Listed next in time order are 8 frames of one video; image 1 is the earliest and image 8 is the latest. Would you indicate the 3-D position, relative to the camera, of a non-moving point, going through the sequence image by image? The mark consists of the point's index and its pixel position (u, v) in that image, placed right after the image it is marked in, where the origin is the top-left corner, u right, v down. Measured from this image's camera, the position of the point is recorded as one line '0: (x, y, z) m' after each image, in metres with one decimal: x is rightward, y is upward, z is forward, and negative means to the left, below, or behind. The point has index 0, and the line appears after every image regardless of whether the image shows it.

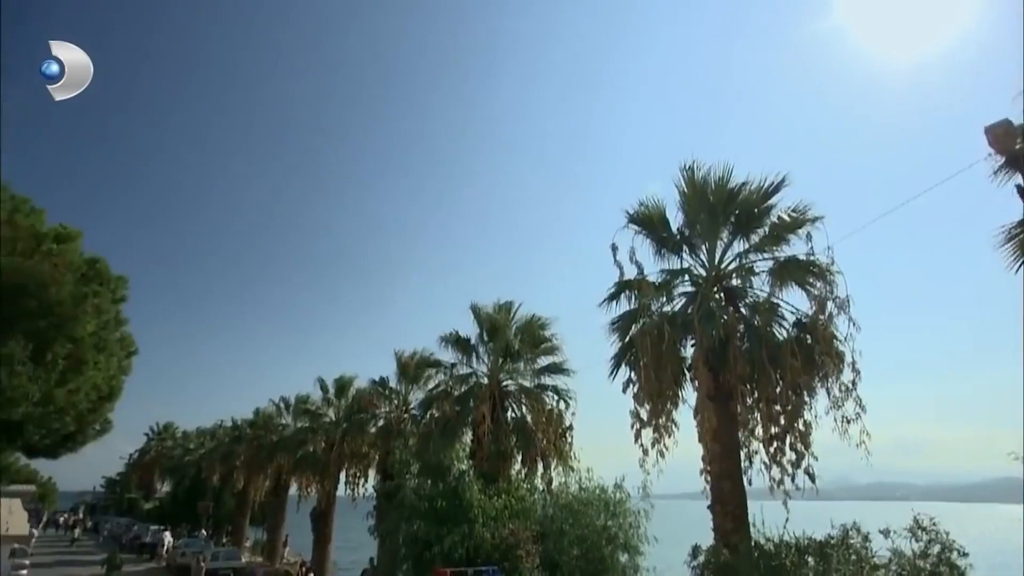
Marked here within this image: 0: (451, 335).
0: (-1.8, -1.5, +17.8) m
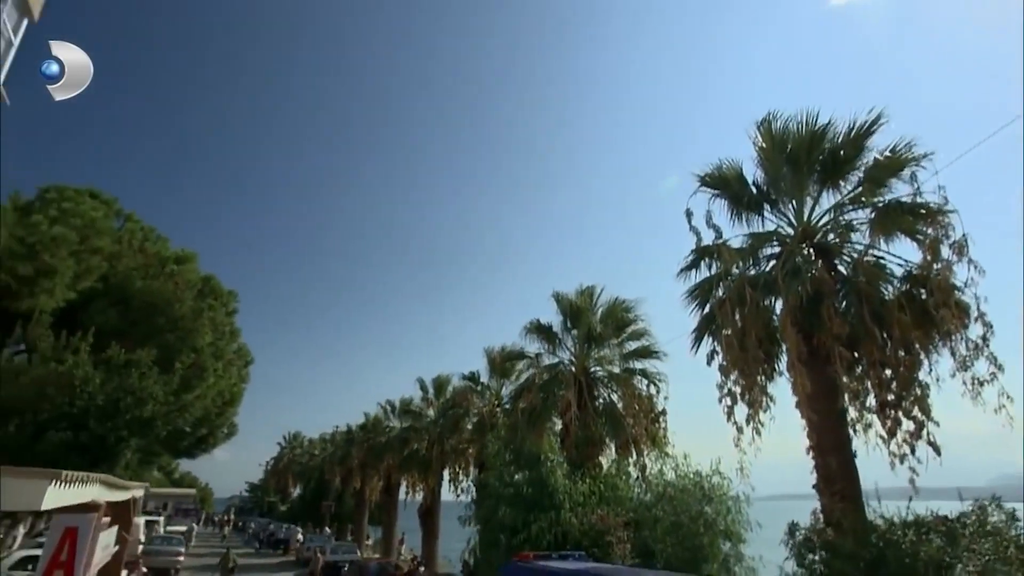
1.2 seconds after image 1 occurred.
0: (+0.8, -1.1, +17.7) m
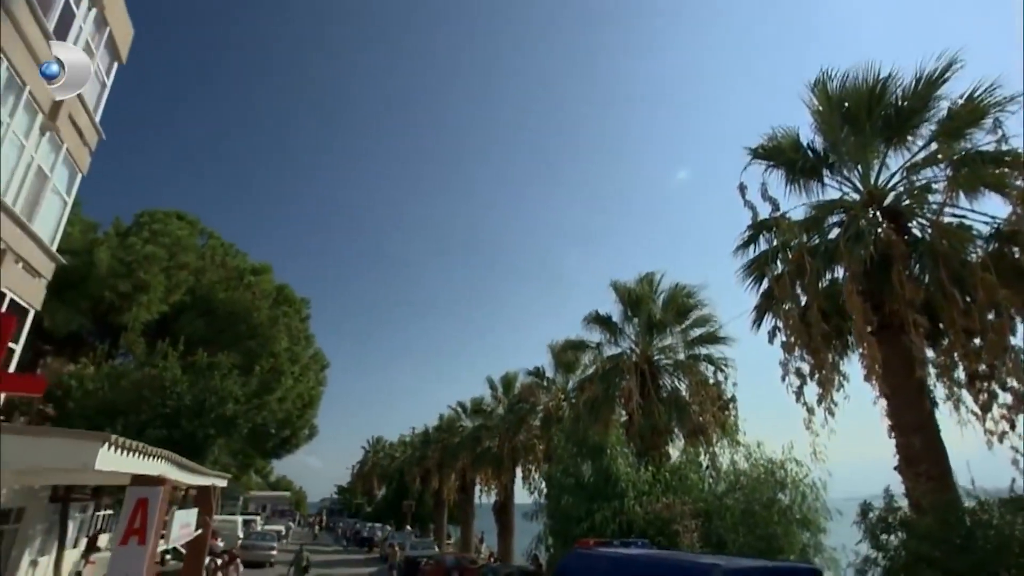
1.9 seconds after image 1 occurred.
0: (+2.6, -0.8, +17.5) m
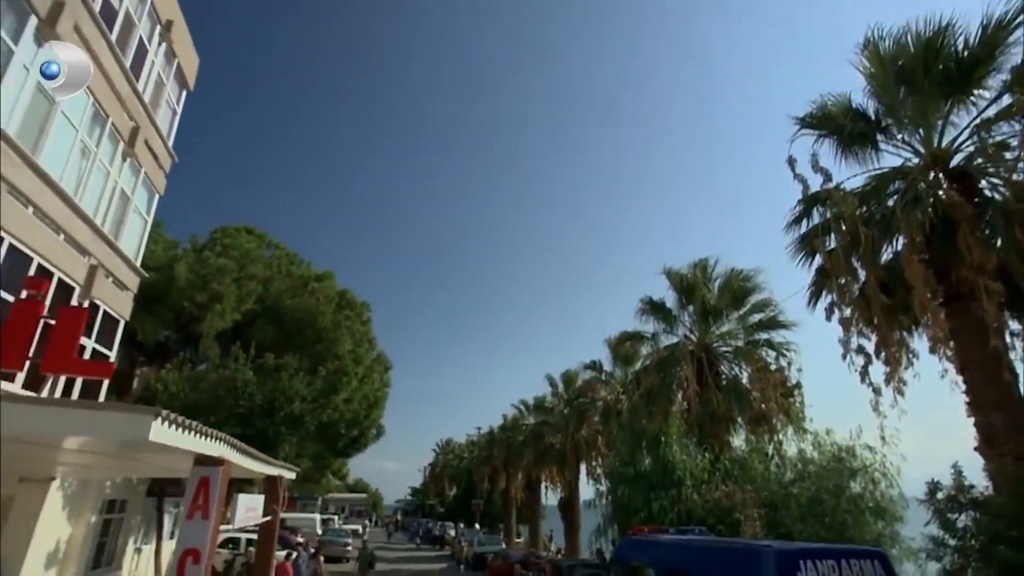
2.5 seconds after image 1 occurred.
0: (+4.1, -0.5, +17.2) m
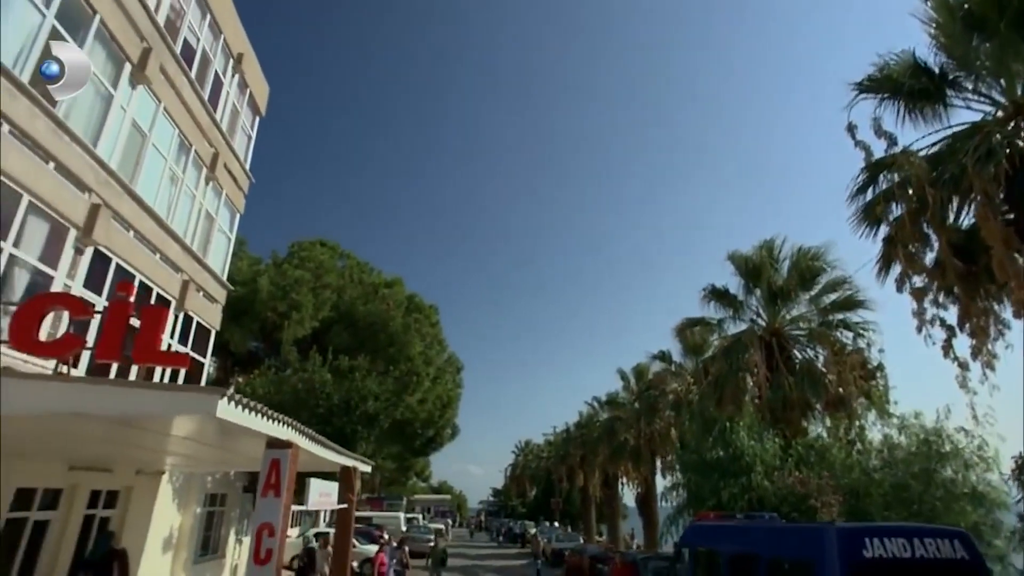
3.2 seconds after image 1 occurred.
0: (+5.9, 0.0, +16.7) m
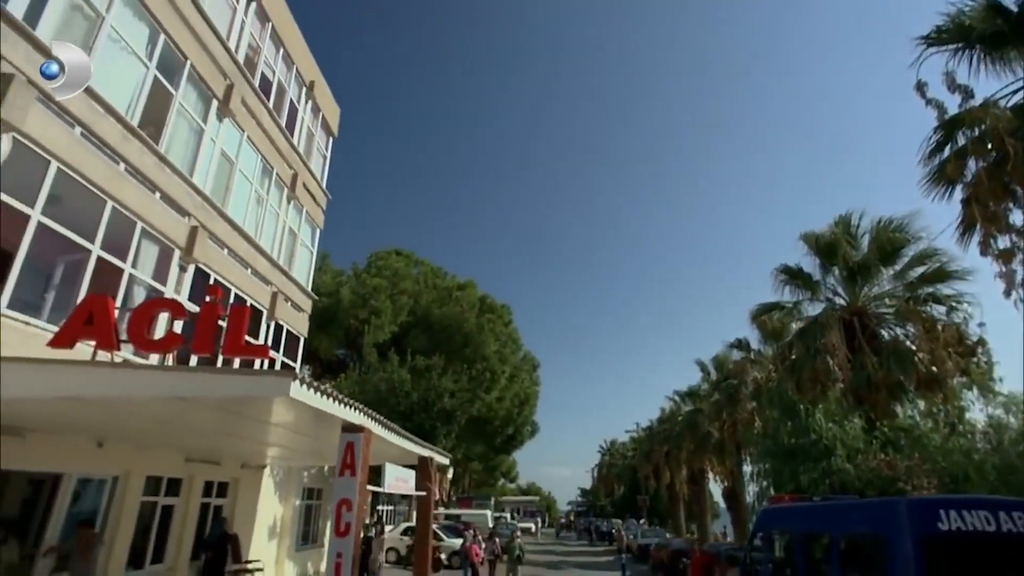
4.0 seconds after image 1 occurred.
0: (+7.8, +0.5, +16.1) m
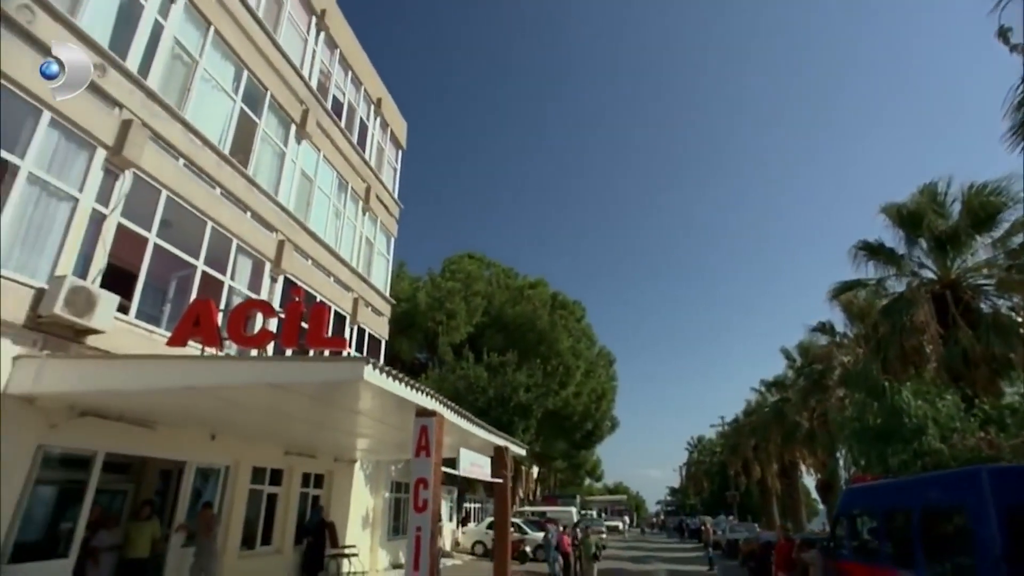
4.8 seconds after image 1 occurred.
0: (+9.6, +1.1, +15.3) m
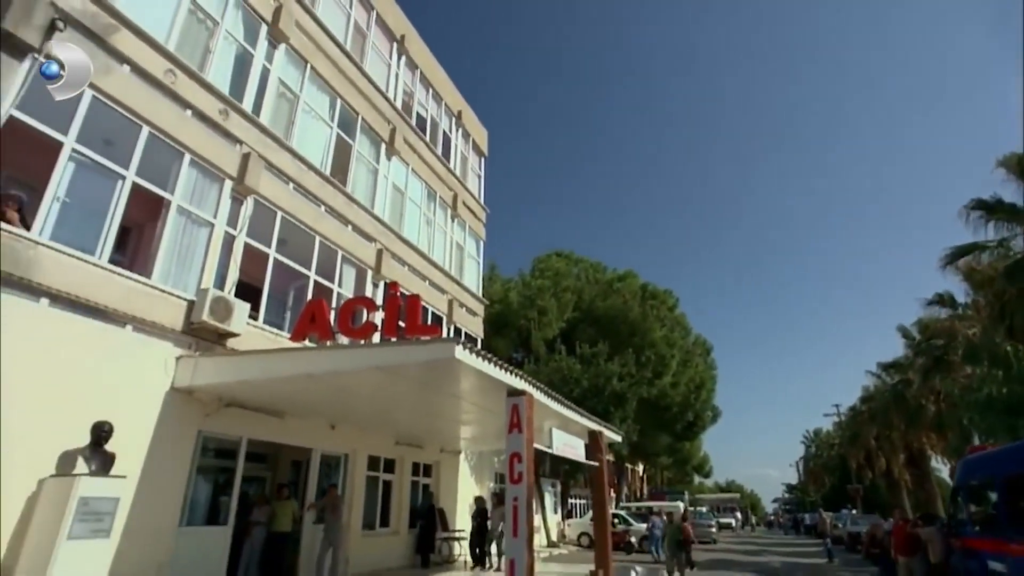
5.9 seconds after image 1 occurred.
0: (+11.7, +2.0, +14.0) m
